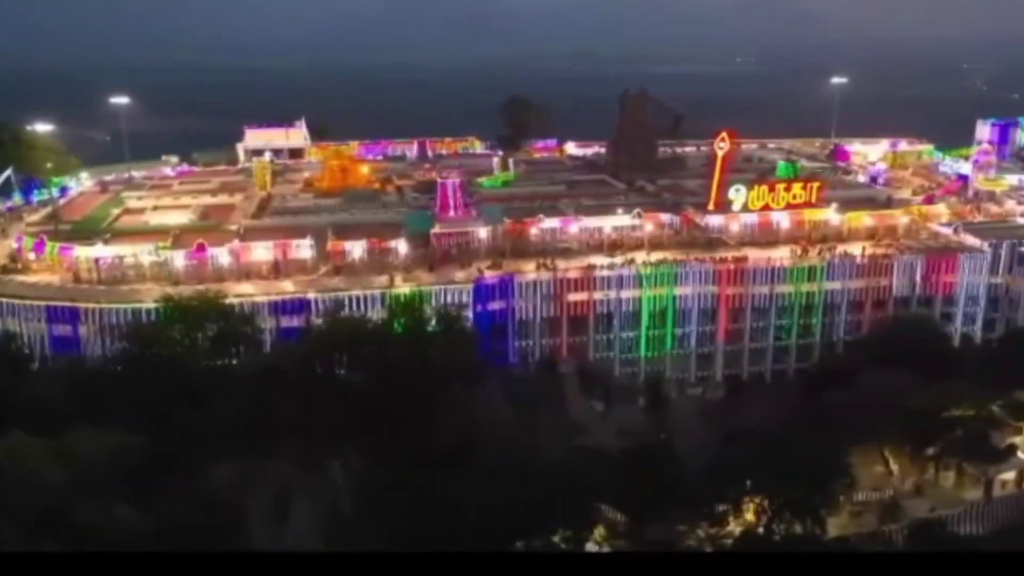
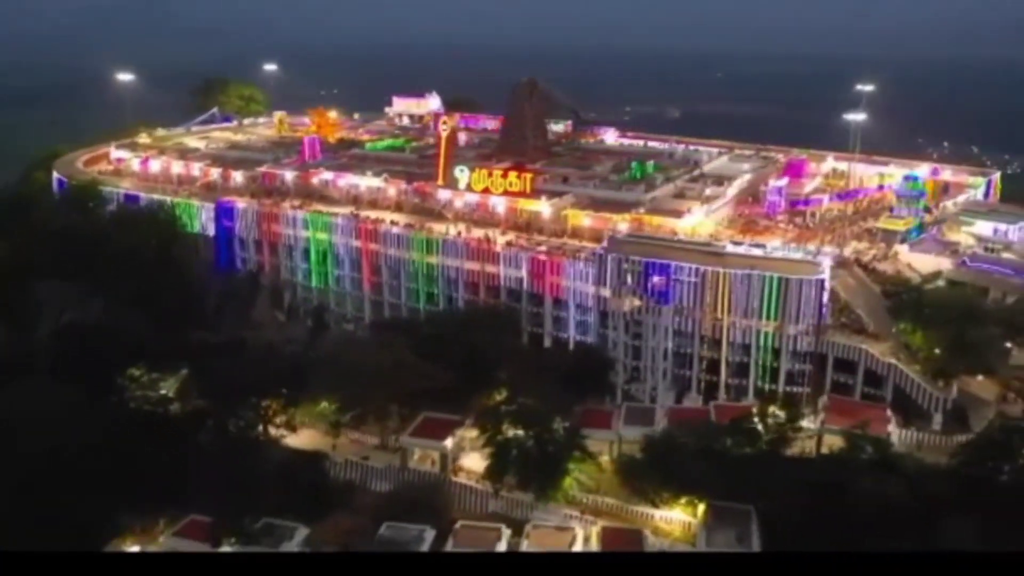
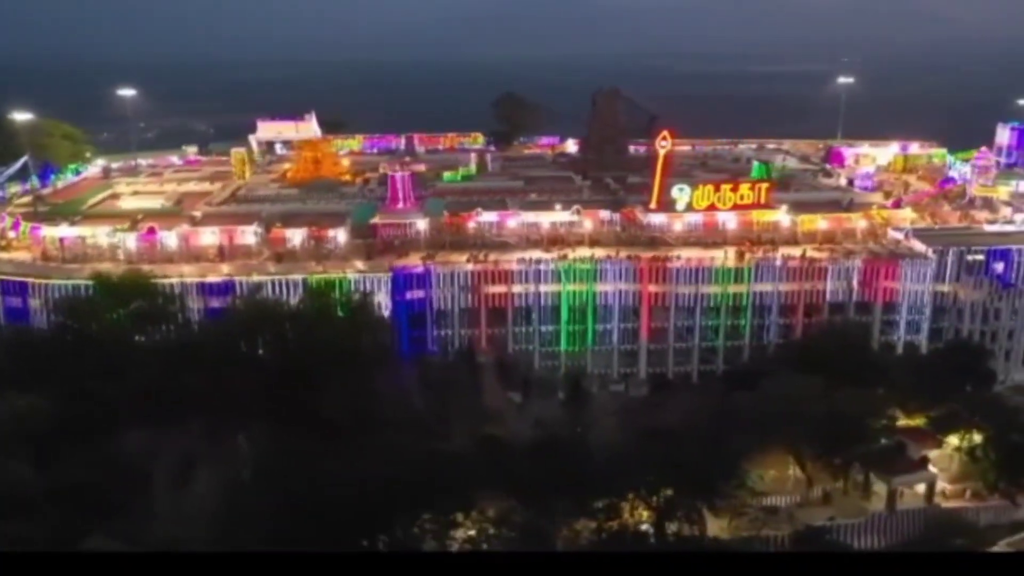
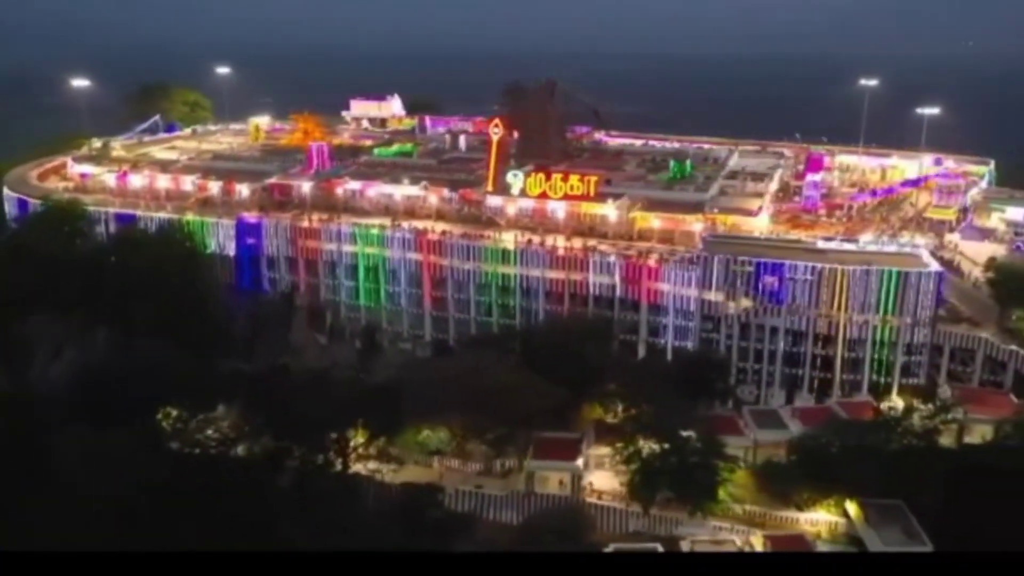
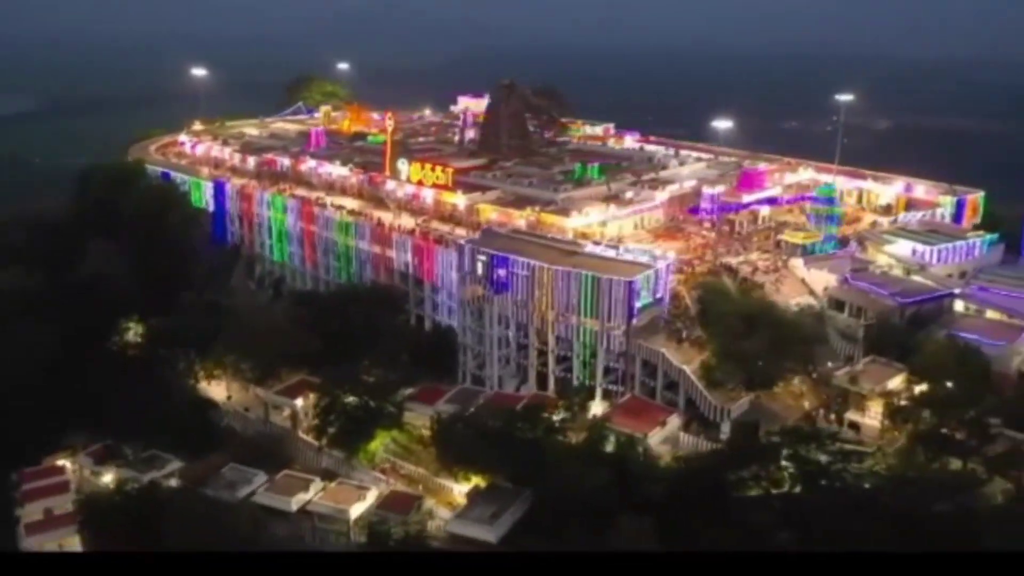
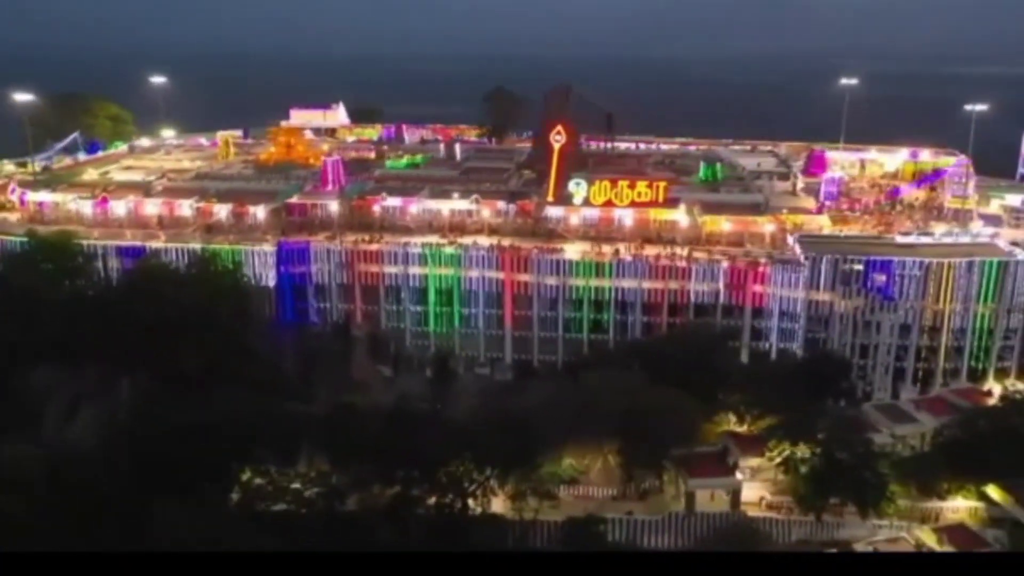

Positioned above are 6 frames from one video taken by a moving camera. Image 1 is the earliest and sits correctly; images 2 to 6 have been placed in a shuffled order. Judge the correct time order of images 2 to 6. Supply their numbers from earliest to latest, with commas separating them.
3, 6, 4, 2, 5
